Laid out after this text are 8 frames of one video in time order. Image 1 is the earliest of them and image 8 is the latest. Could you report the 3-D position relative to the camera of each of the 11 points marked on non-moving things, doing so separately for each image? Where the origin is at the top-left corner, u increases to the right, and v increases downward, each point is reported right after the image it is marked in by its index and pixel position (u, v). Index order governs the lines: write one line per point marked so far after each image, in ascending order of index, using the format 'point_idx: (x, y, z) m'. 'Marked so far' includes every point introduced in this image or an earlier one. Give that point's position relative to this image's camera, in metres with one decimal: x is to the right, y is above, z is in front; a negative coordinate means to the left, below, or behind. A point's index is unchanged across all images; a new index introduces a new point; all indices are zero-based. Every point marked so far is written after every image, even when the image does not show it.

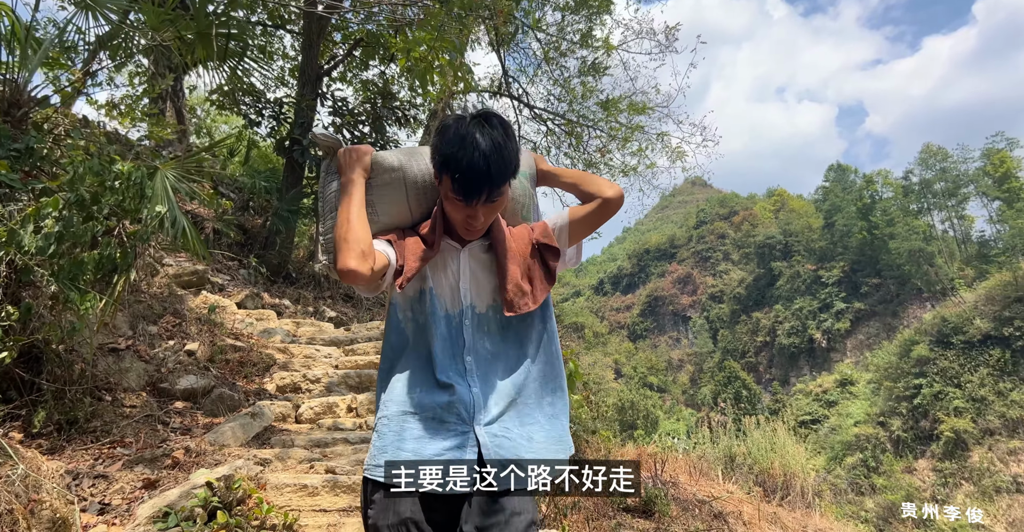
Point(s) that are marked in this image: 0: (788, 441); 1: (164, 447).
0: (+5.1, -3.2, +10.1) m
1: (-1.9, -1.0, +3.1) m
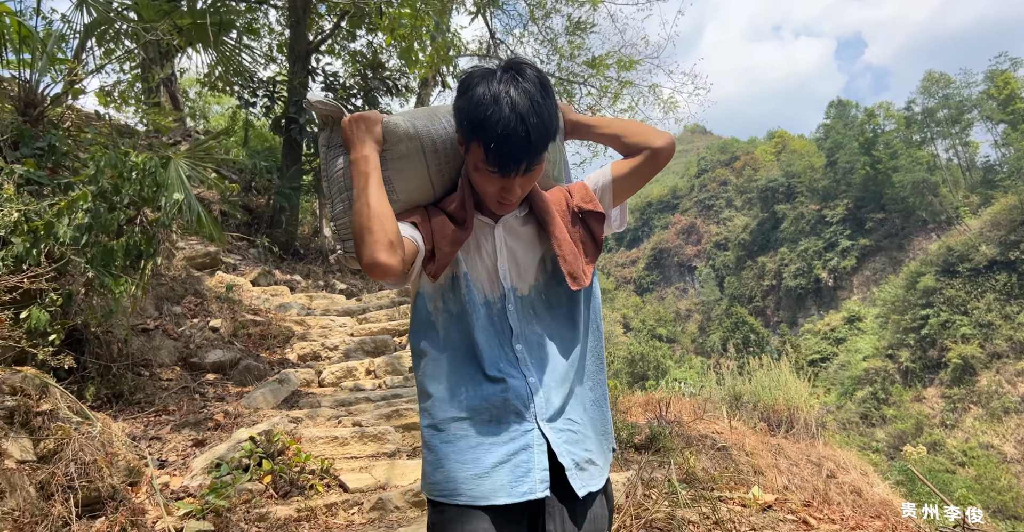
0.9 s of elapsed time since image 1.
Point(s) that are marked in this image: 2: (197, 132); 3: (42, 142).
0: (+5.3, -2.1, +10.5) m
1: (-1.9, -0.9, +3.4) m
2: (-4.6, +2.0, +8.1) m
3: (-2.9, +0.8, +3.5) m
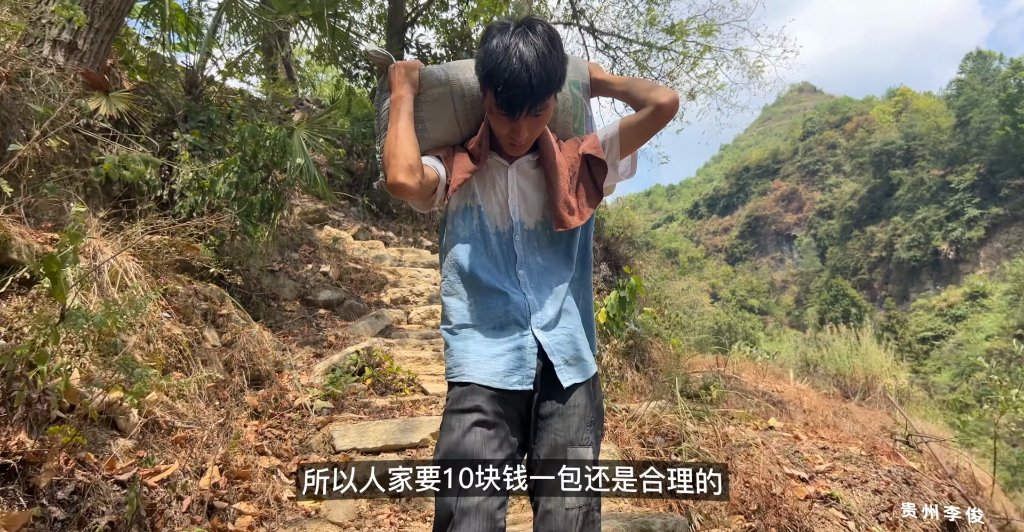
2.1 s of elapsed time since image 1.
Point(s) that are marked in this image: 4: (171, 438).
0: (+6.7, -1.5, +10.3) m
1: (-1.5, -0.5, +4.3) m
2: (-3.4, +2.7, +9.2) m
3: (-2.5, +1.2, +4.4) m
4: (-1.3, -0.6, +2.1) m
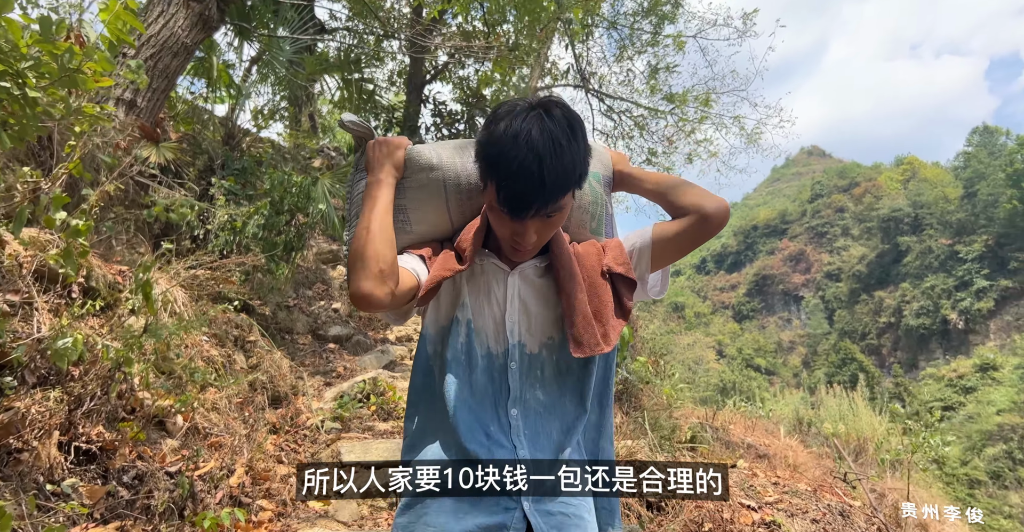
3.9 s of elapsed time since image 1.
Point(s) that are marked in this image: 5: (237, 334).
0: (+6.6, -2.7, +10.4) m
1: (-1.5, -0.8, +4.6) m
2: (-3.2, +2.1, +9.8) m
3: (-2.4, +0.9, +5.0) m
4: (-1.3, -0.8, +2.4) m
5: (-1.6, -0.4, +3.4) m
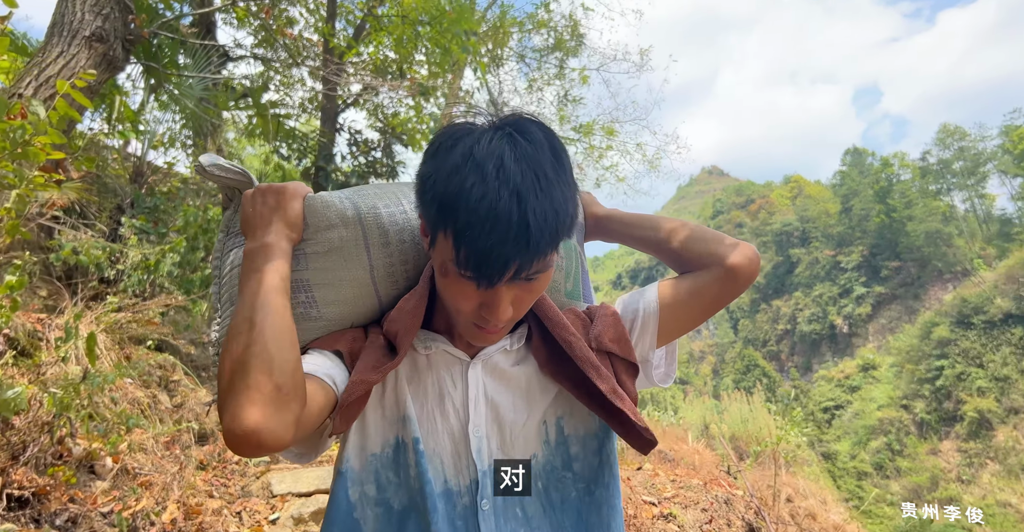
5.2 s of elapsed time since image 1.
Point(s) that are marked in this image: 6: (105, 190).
0: (+5.2, -3.0, +11.4) m
1: (-2.1, -1.1, +4.6) m
2: (-4.6, +1.5, +9.6) m
3: (-3.1, +0.6, +4.9) m
4: (-1.7, -0.9, +2.5) m
5: (-2.1, -0.6, +3.4) m
6: (-3.4, +0.7, +4.7) m
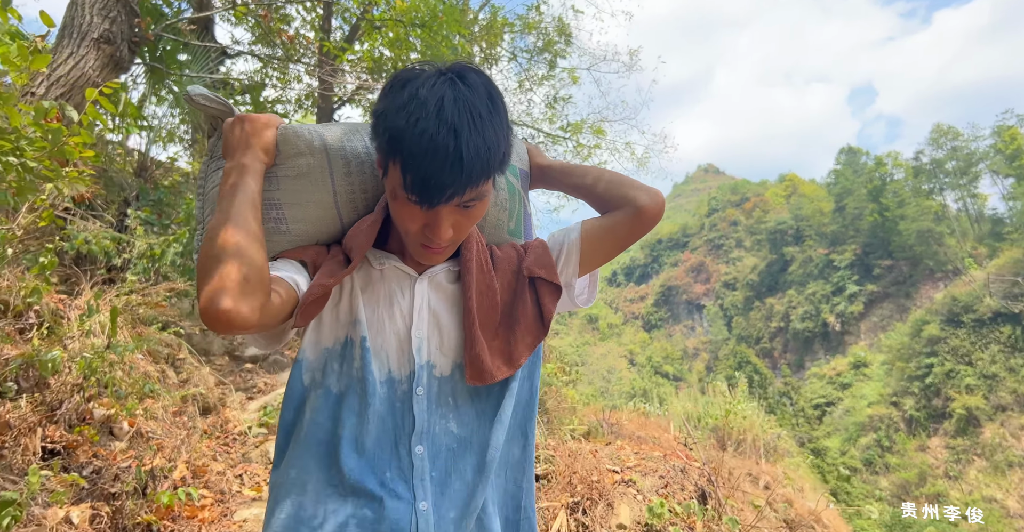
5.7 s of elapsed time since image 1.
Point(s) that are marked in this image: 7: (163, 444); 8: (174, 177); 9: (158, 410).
0: (+4.9, -2.9, +11.7) m
1: (-2.3, -1.0, +4.9) m
2: (-4.8, +1.7, +9.8) m
3: (-3.3, +0.7, +5.1) m
4: (-1.8, -0.9, +2.8) m
5: (-2.3, -0.6, +3.7) m
6: (-3.5, +0.8, +5.0) m
7: (-1.8, -0.9, +2.8) m
8: (-3.4, +0.9, +5.6) m
9: (-1.9, -0.8, +3.0) m
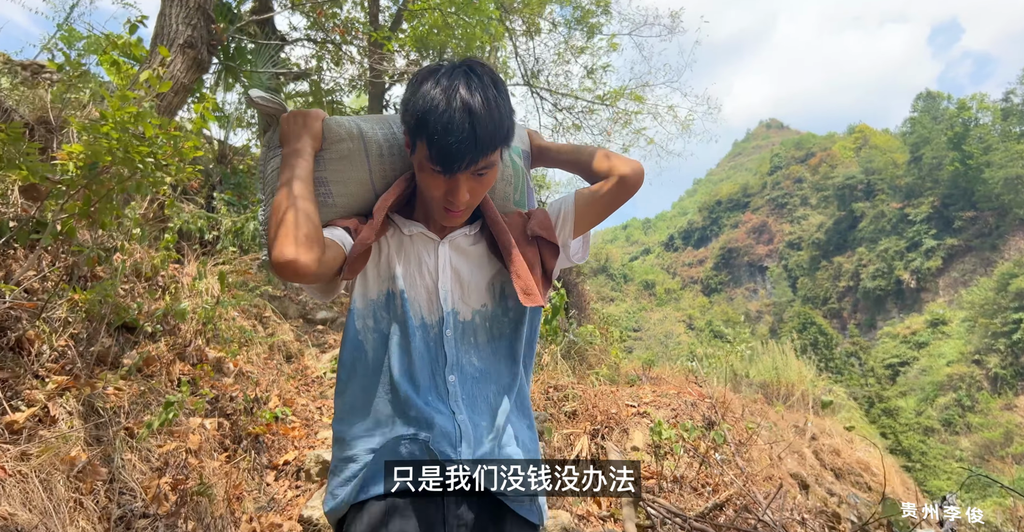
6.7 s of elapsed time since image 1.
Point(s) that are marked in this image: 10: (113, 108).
0: (+6.0, -2.0, +11.8) m
1: (-1.9, -0.8, +5.7) m
2: (-4.0, +2.1, +10.7) m
3: (-2.9, +0.9, +5.9) m
4: (-1.6, -0.7, +3.5) m
5: (-2.0, -0.4, +4.4) m
6: (-3.2, +1.0, +5.8) m
7: (-1.6, -0.7, +3.5) m
8: (-3.0, +1.2, +6.4) m
9: (-1.7, -0.6, +3.7) m
10: (-1.7, +0.7, +2.4) m
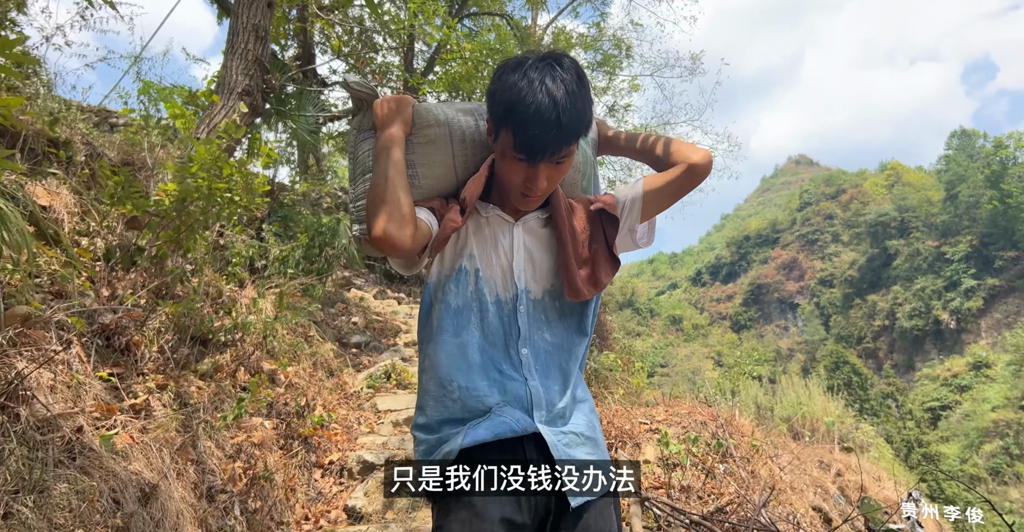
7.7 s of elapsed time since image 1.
0: (+6.5, -2.8, +11.8) m
1: (-1.7, -1.0, +6.1) m
2: (-3.5, +1.6, +11.3) m
3: (-2.7, +0.6, +6.5) m
4: (-1.5, -0.9, +3.9) m
5: (-1.8, -0.6, +4.8) m
6: (-3.0, +0.7, +6.3) m
7: (-1.5, -0.9, +3.9) m
8: (-2.7, +0.9, +7.0) m
9: (-1.6, -0.8, +4.1) m
10: (-1.6, +0.6, +2.9) m
